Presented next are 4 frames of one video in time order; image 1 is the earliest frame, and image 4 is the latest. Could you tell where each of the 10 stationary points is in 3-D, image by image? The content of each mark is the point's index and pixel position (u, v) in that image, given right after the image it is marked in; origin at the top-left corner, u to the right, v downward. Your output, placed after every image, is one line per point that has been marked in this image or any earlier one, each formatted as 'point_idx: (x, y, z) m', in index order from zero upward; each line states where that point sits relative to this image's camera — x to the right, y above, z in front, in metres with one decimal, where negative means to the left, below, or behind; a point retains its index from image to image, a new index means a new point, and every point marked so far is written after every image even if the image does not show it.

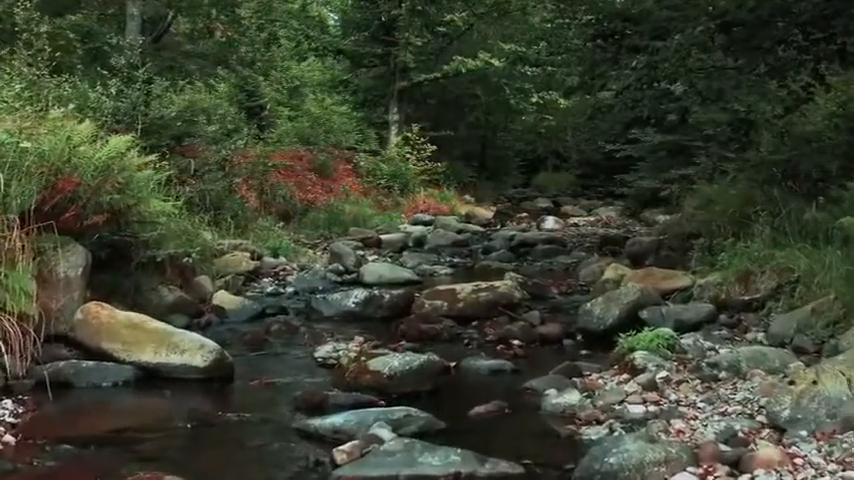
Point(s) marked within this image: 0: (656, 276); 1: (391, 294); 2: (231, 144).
0: (+2.6, -0.4, +9.9) m
1: (-0.4, -0.6, +9.1) m
2: (-3.1, +1.6, +14.1) m
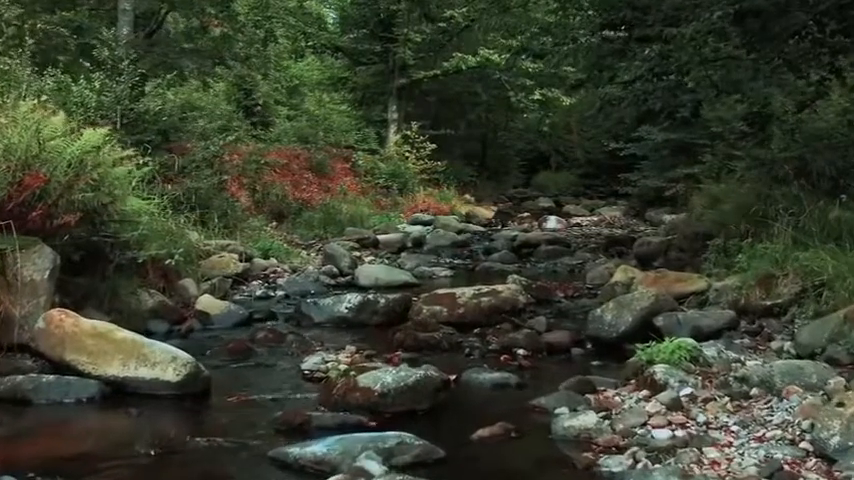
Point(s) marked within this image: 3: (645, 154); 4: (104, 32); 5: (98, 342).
0: (+2.6, -0.4, +9.3) m
1: (-0.4, -0.6, +8.5) m
2: (-3.1, +1.6, +13.5) m
3: (+4.3, +1.7, +17.5) m
4: (-5.1, +3.3, +13.7) m
5: (-2.2, -0.7, +5.8) m
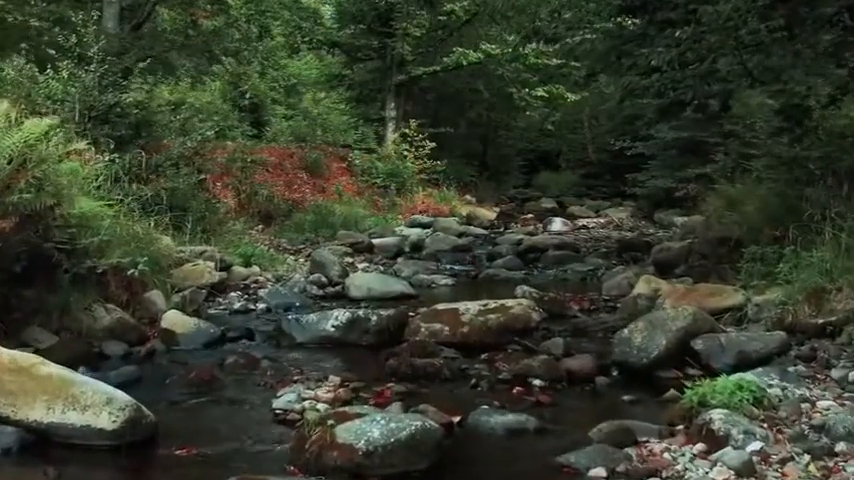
0: (+2.6, -0.5, +8.2) m
1: (-0.4, -0.6, +7.4) m
2: (-3.2, +1.5, +12.4) m
3: (+4.2, +1.6, +16.4) m
4: (-5.1, +3.2, +12.6) m
5: (-2.2, -0.7, +4.7) m
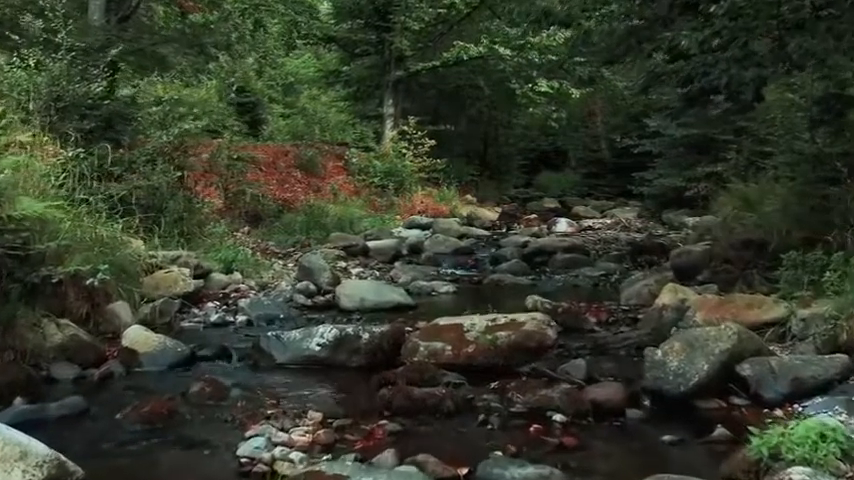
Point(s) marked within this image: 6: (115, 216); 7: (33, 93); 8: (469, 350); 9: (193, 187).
0: (+2.6, -0.5, +7.2) m
1: (-0.4, -0.7, +6.4) m
2: (-3.2, +1.5, +11.4) m
3: (+4.2, +1.6, +15.5) m
4: (-5.1, +3.2, +11.7) m
5: (-2.2, -0.8, +3.7) m
6: (-3.2, +0.3, +9.1) m
7: (-4.1, +1.6, +9.2) m
8: (+0.3, -0.8, +6.0) m
9: (-3.0, +0.7, +11.3) m
